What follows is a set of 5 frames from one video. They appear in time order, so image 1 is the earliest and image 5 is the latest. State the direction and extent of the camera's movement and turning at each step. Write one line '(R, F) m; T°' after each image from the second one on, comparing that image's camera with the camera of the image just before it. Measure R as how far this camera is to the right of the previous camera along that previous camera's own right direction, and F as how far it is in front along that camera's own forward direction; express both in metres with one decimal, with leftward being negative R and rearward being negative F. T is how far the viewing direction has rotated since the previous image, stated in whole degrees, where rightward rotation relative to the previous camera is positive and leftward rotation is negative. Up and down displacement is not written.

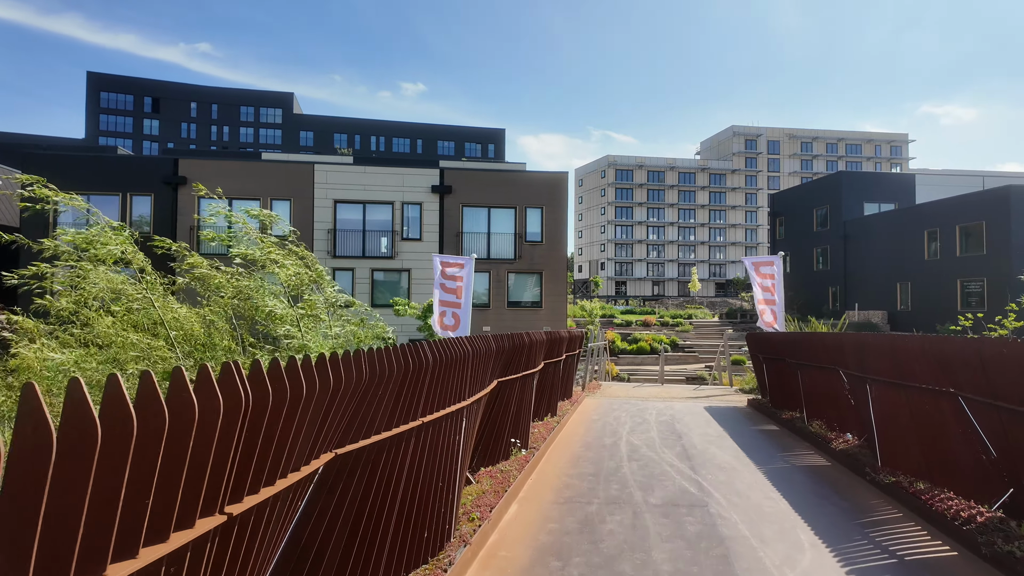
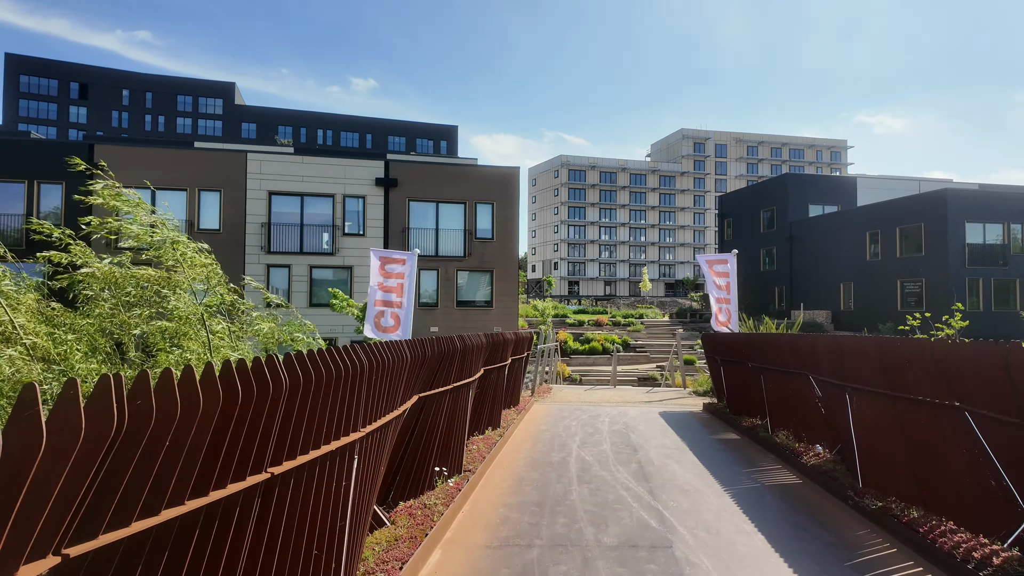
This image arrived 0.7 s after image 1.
(+0.2, +0.8) m; +5°
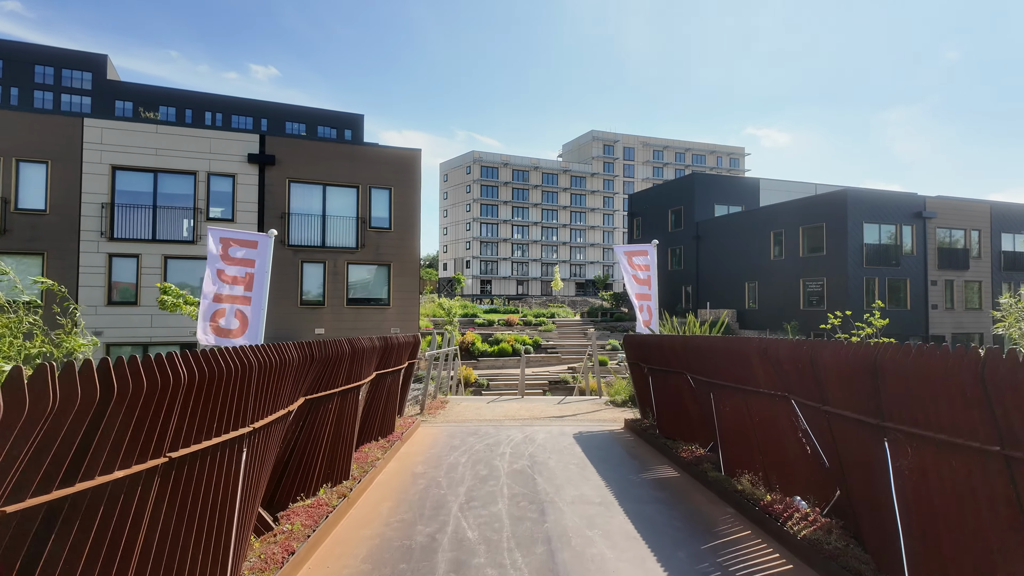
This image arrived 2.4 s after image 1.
(+0.5, +2.1) m; +8°
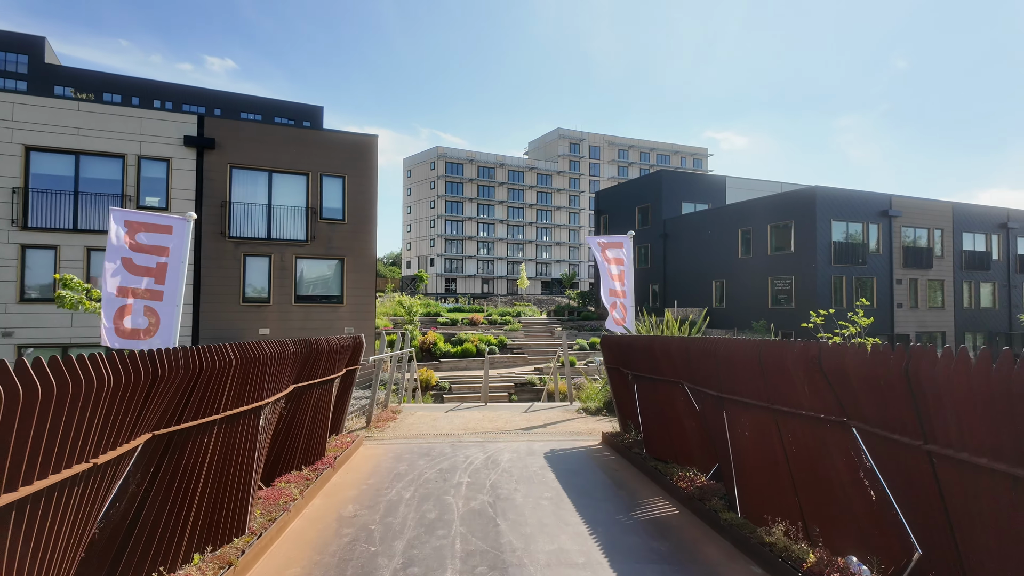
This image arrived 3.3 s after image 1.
(+0.1, +1.2) m; +3°
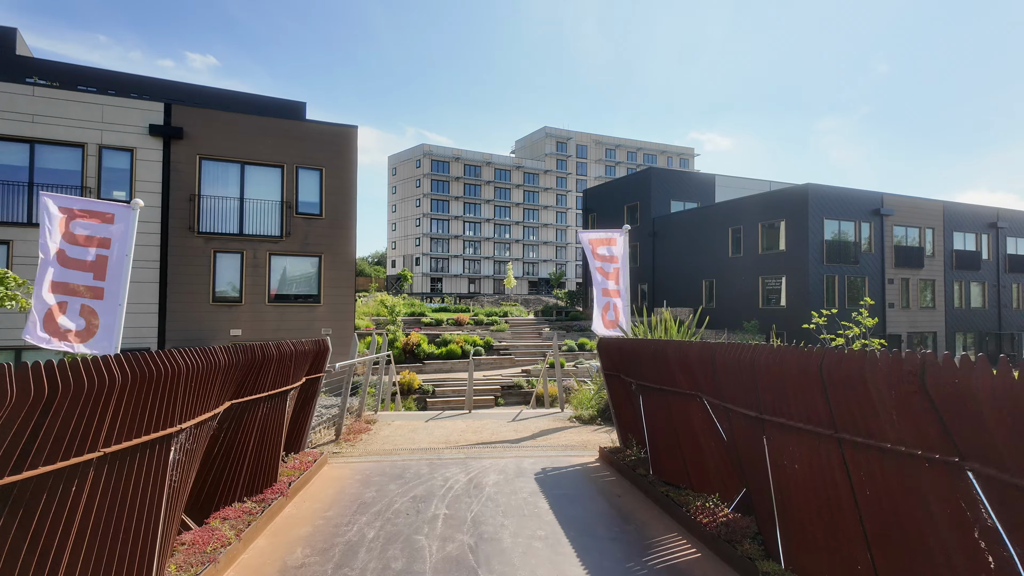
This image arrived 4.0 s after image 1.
(0.0, +0.8) m; +1°
